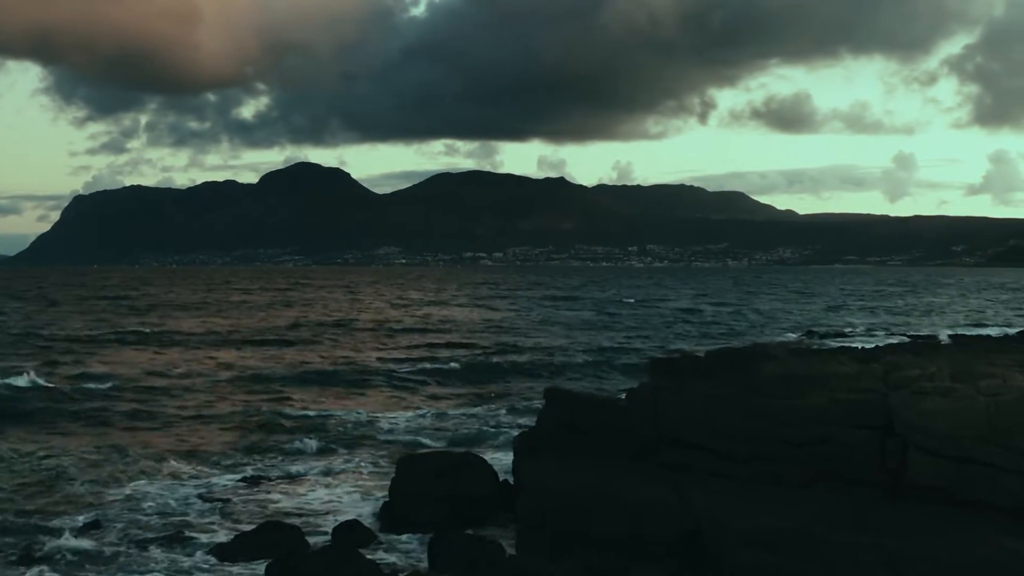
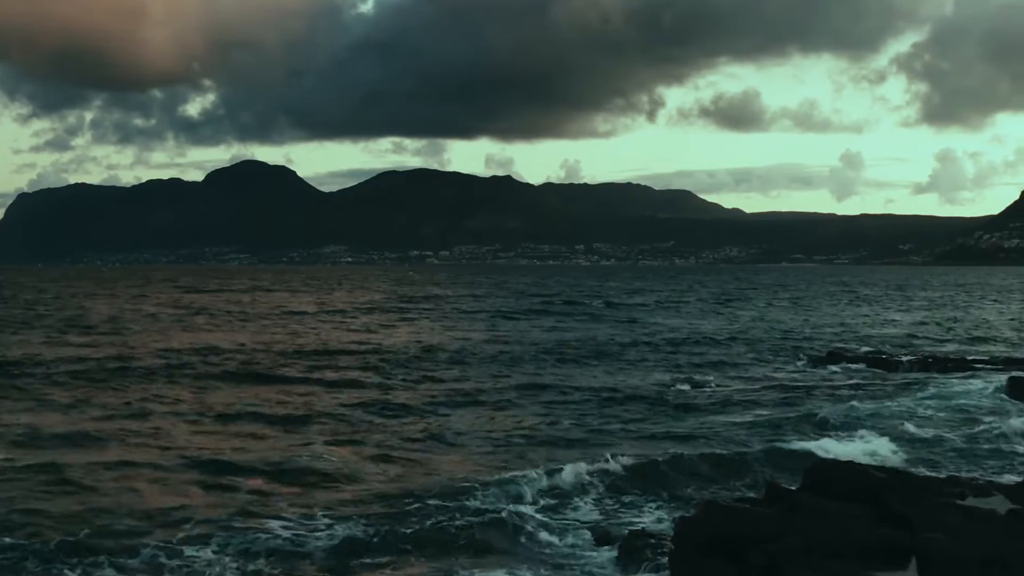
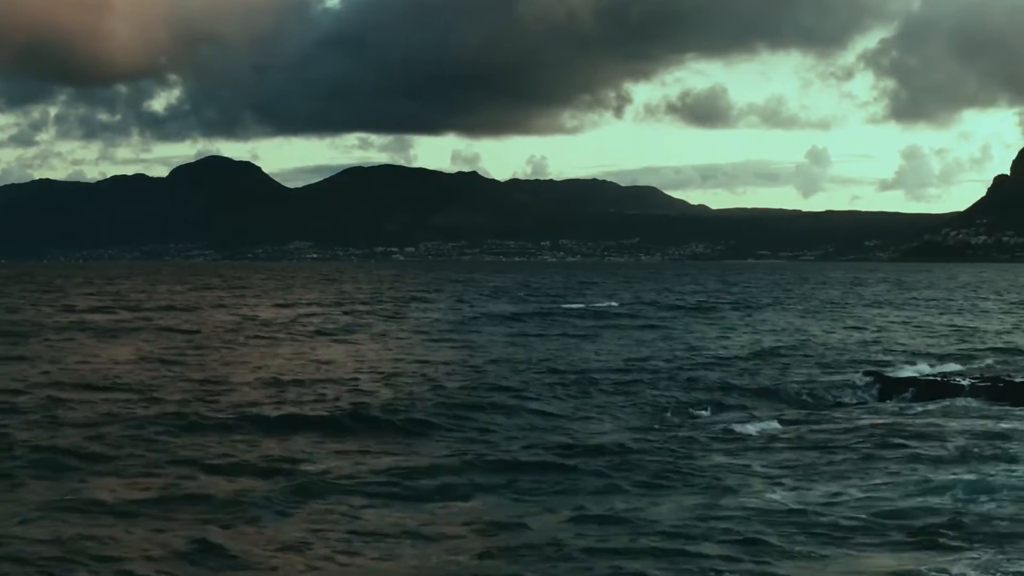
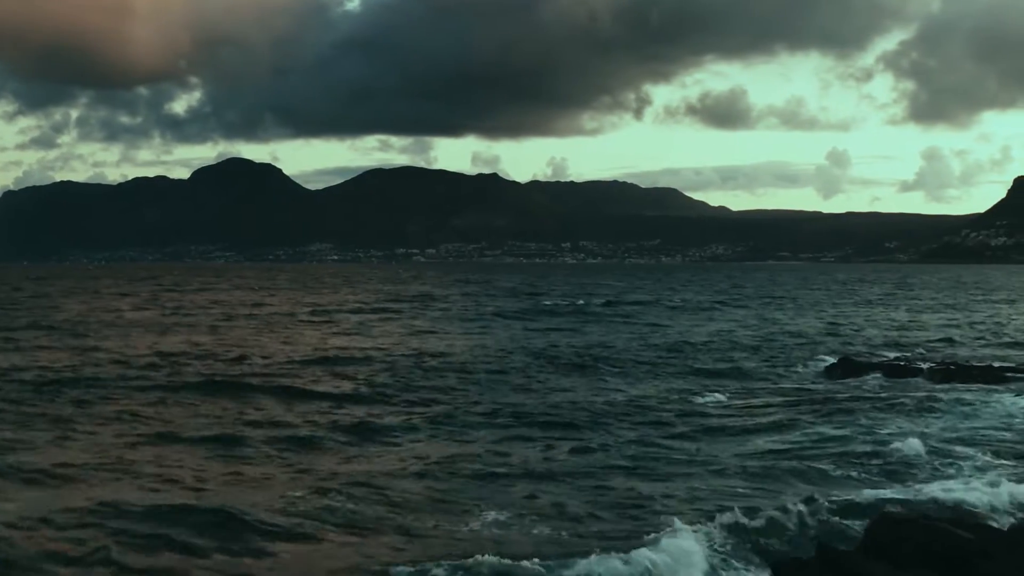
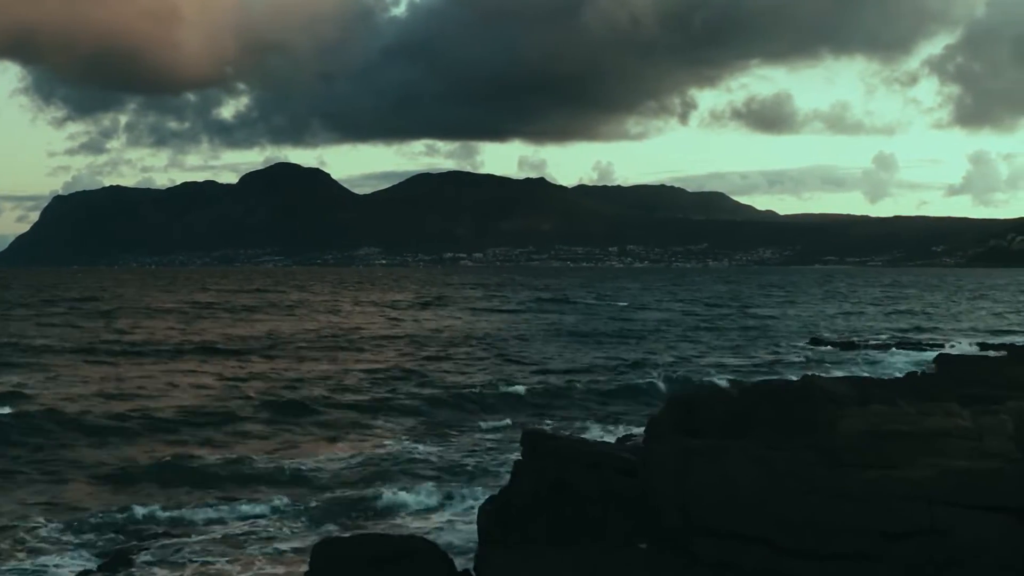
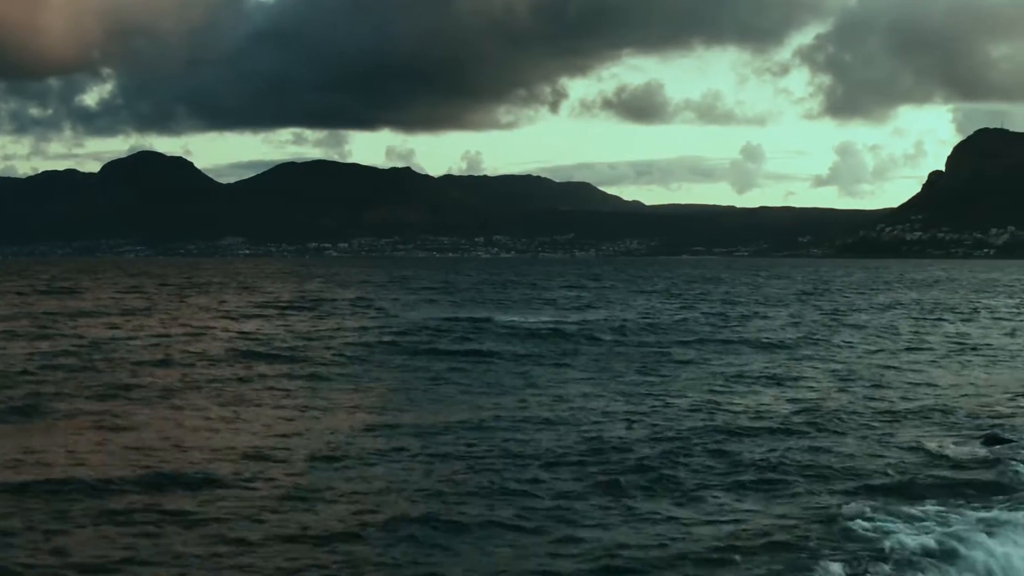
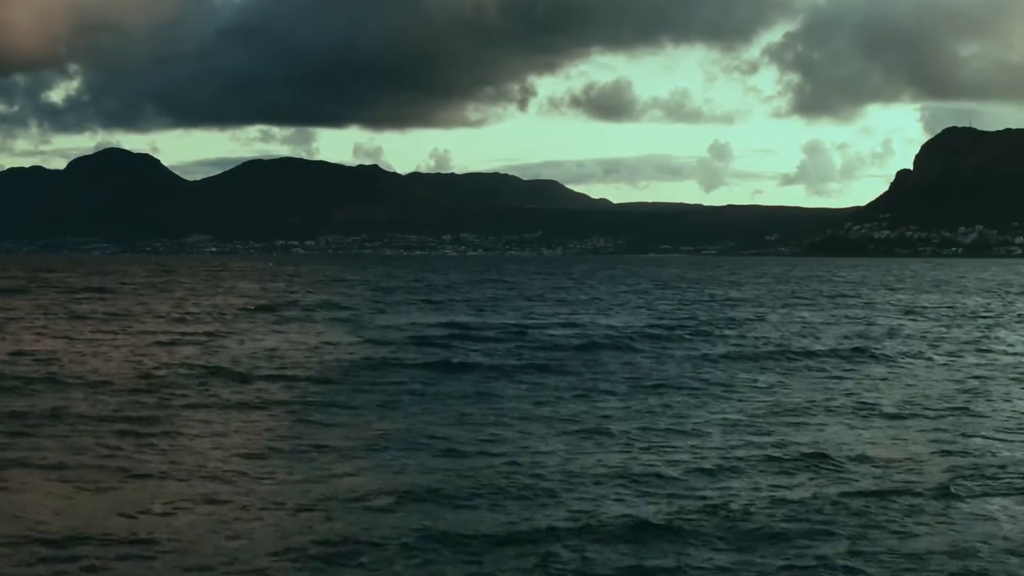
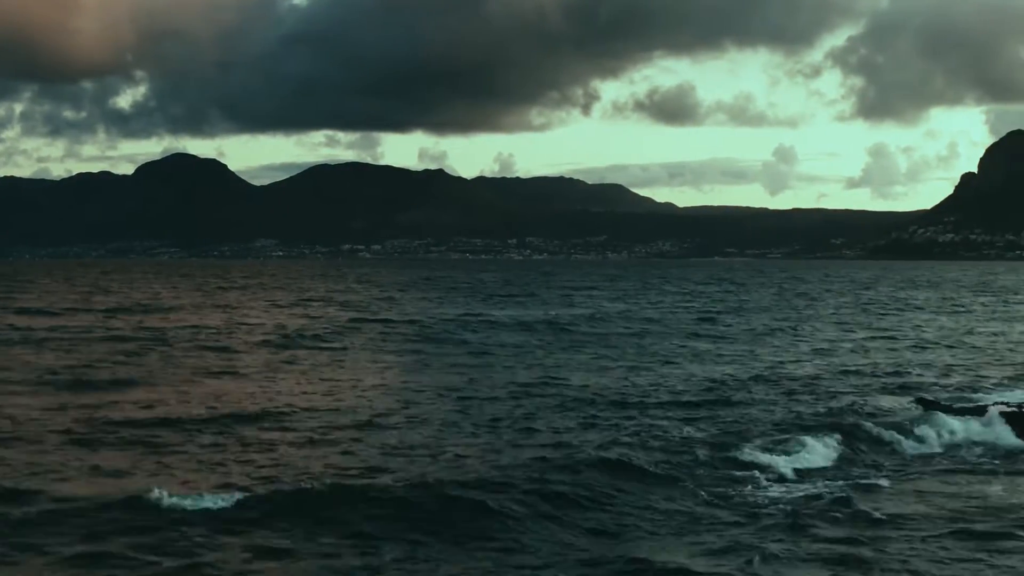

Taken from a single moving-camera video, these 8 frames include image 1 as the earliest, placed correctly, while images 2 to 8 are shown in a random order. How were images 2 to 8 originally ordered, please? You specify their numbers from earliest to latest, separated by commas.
5, 2, 4, 3, 8, 6, 7
